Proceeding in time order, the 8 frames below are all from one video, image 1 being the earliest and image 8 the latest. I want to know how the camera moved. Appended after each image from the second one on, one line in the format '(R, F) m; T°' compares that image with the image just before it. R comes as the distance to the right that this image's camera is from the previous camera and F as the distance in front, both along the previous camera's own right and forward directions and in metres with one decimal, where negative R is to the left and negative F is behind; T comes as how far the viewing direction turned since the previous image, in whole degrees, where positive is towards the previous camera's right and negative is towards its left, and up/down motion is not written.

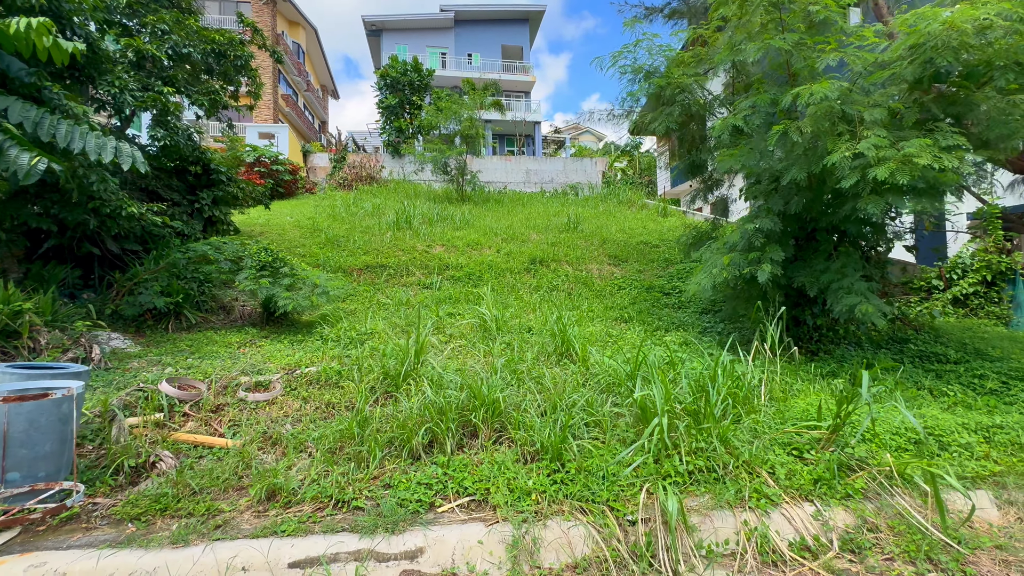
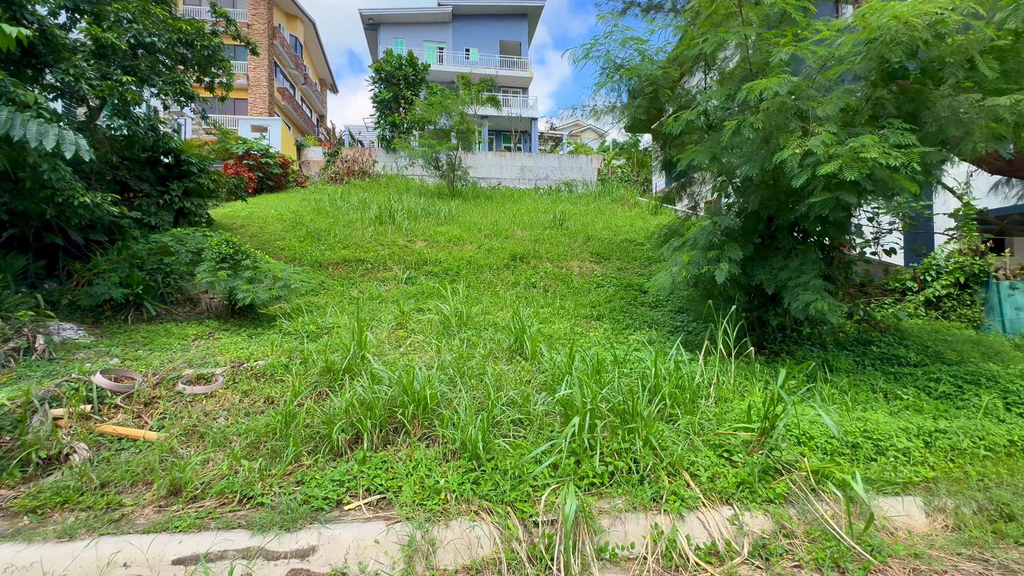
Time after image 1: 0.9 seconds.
(+0.4, +0.1) m; 0°
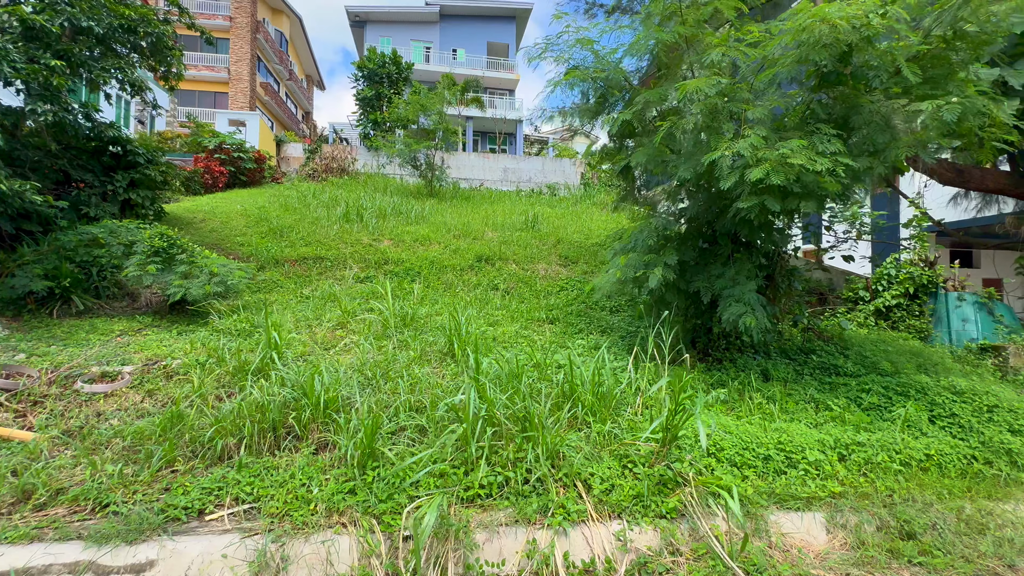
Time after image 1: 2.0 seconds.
(+0.5, +0.1) m; +1°
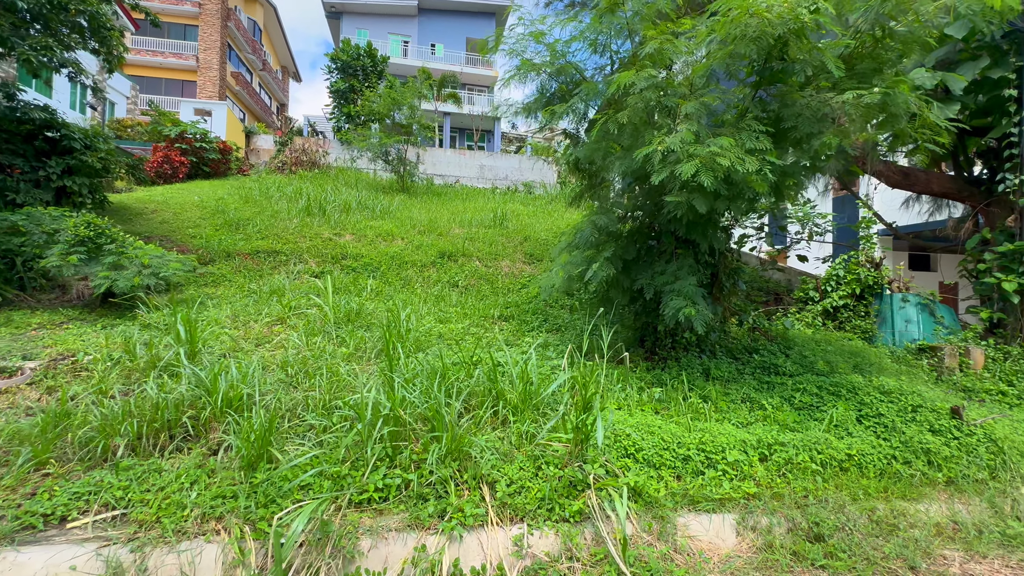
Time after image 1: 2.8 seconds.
(+0.4, +0.1) m; +2°
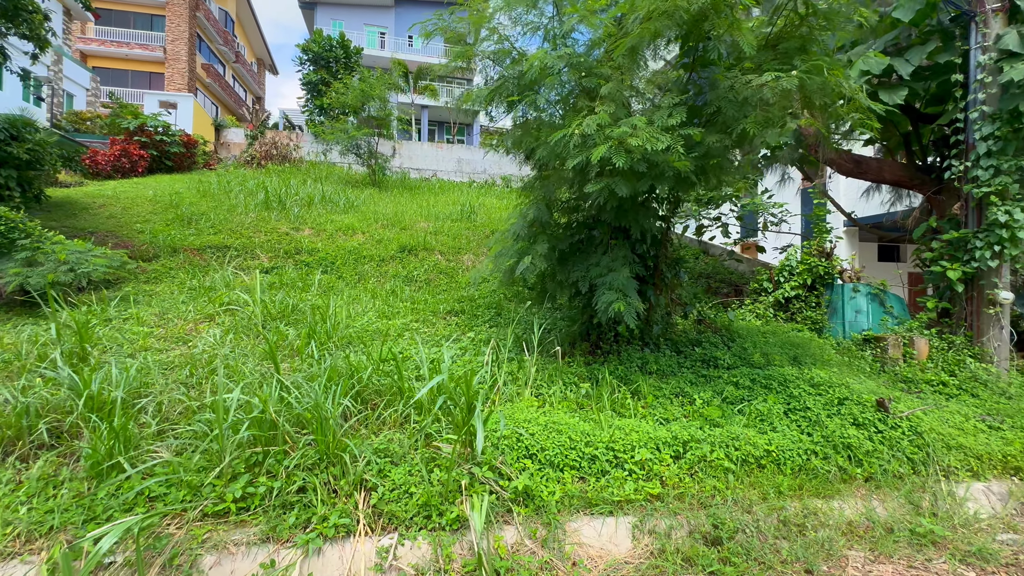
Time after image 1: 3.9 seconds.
(+0.5, +0.1) m; +1°
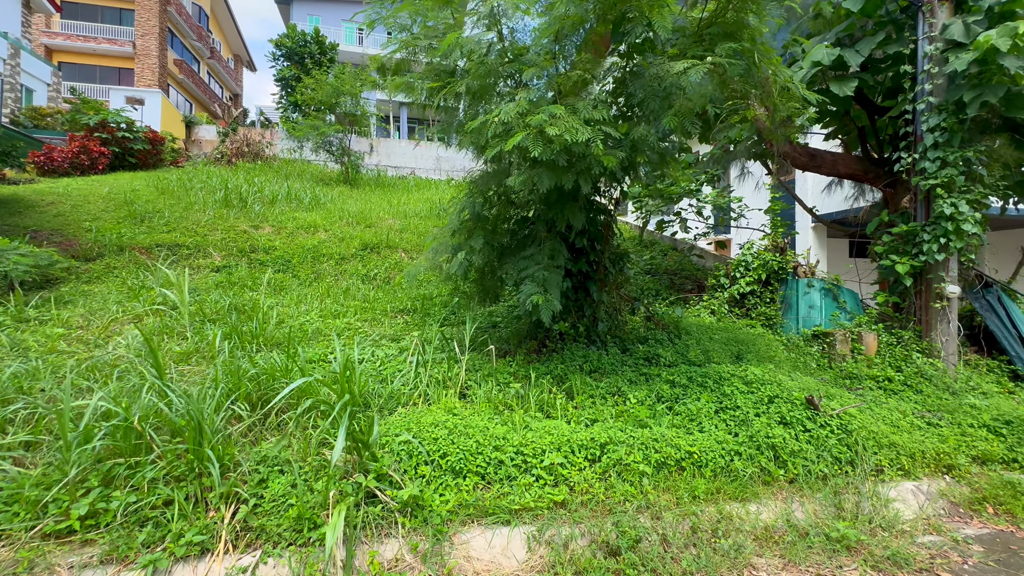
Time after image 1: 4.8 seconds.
(+0.4, +0.1) m; +1°
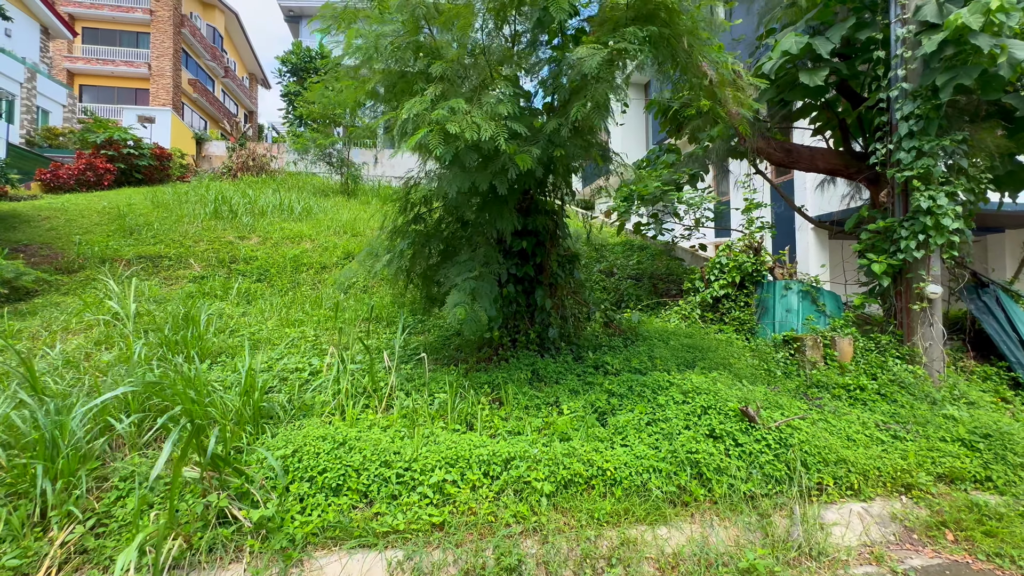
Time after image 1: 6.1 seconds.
(+0.6, +0.2) m; -3°
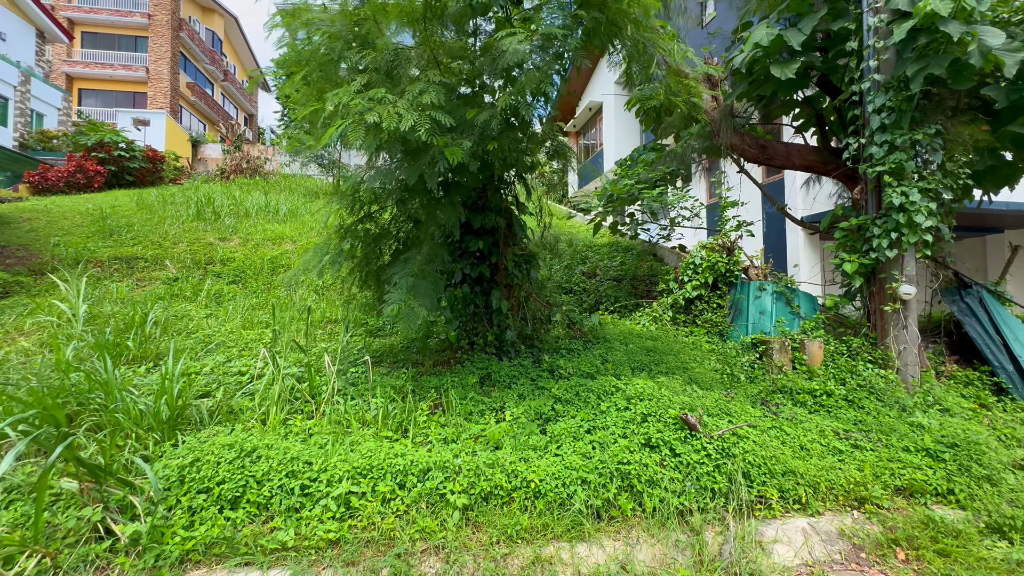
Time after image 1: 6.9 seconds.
(+0.4, +0.1) m; -1°
